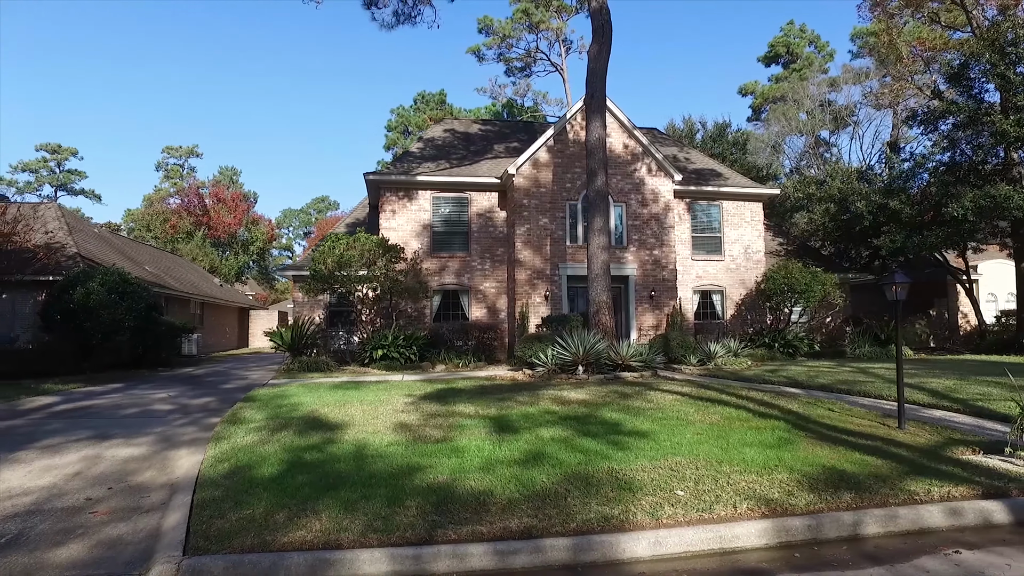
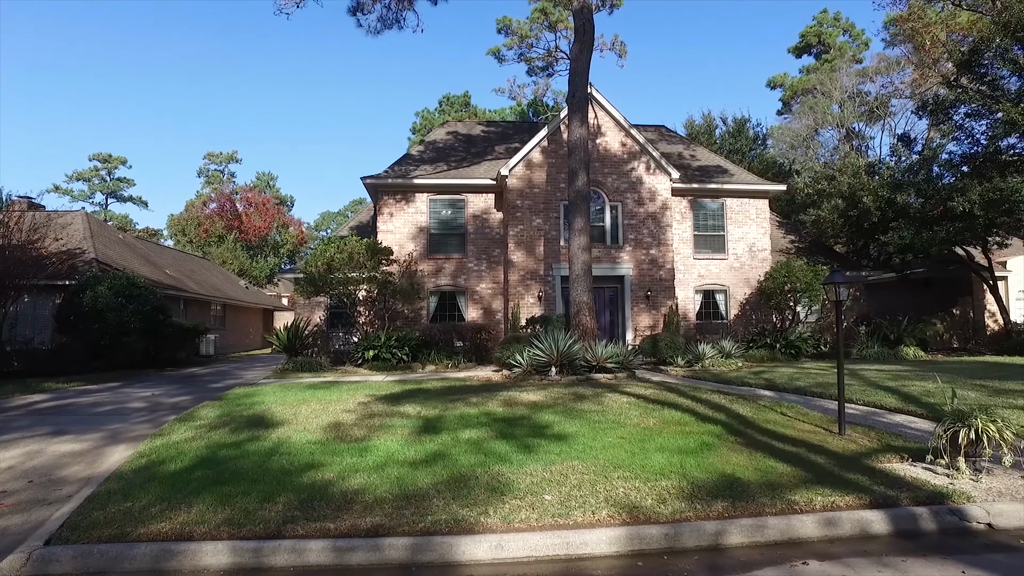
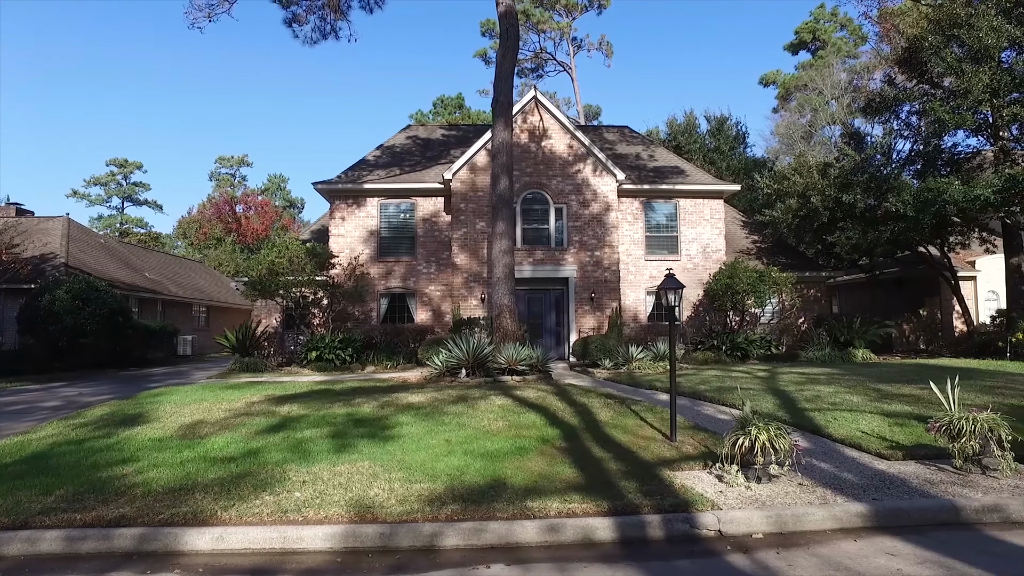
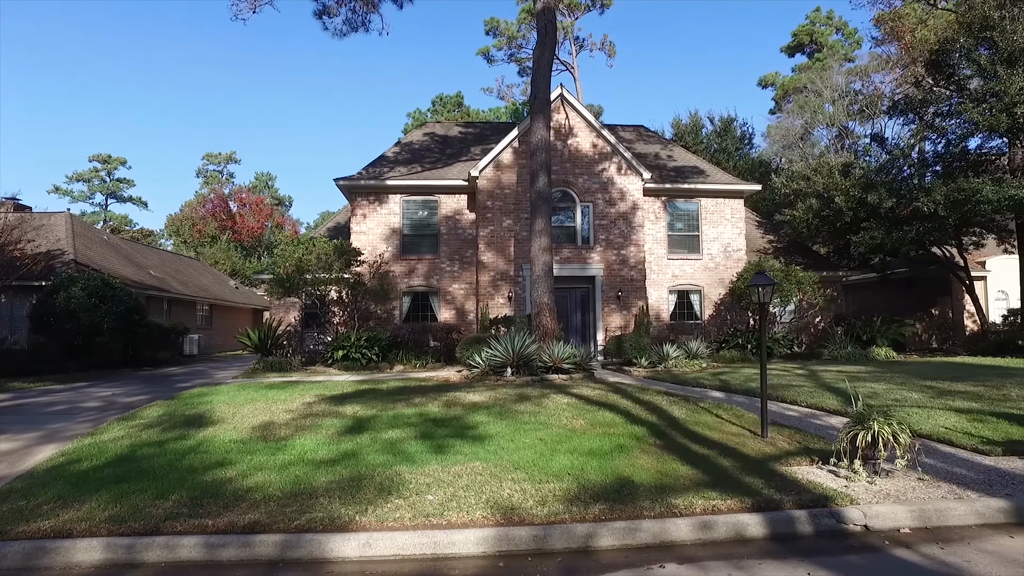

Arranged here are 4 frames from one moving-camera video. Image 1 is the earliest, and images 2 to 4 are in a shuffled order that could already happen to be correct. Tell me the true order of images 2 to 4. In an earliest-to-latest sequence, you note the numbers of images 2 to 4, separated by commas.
2, 4, 3
